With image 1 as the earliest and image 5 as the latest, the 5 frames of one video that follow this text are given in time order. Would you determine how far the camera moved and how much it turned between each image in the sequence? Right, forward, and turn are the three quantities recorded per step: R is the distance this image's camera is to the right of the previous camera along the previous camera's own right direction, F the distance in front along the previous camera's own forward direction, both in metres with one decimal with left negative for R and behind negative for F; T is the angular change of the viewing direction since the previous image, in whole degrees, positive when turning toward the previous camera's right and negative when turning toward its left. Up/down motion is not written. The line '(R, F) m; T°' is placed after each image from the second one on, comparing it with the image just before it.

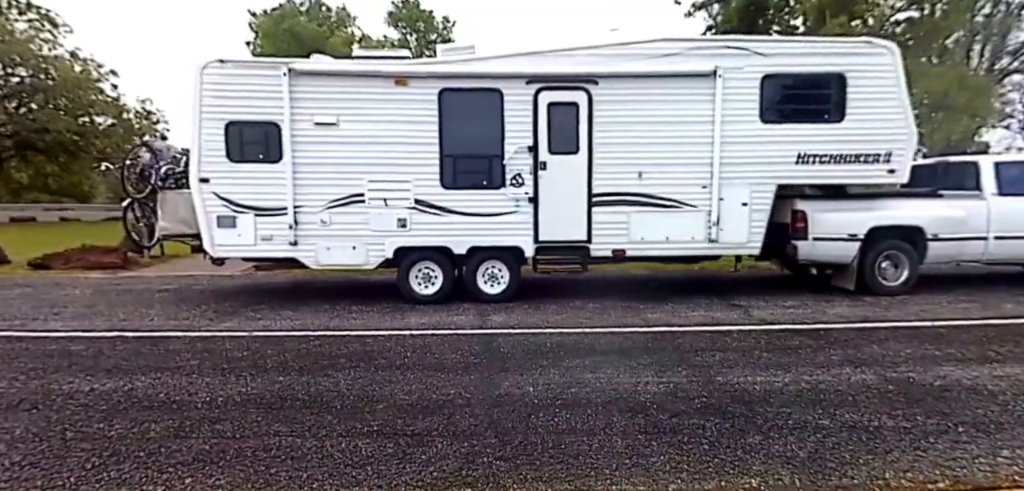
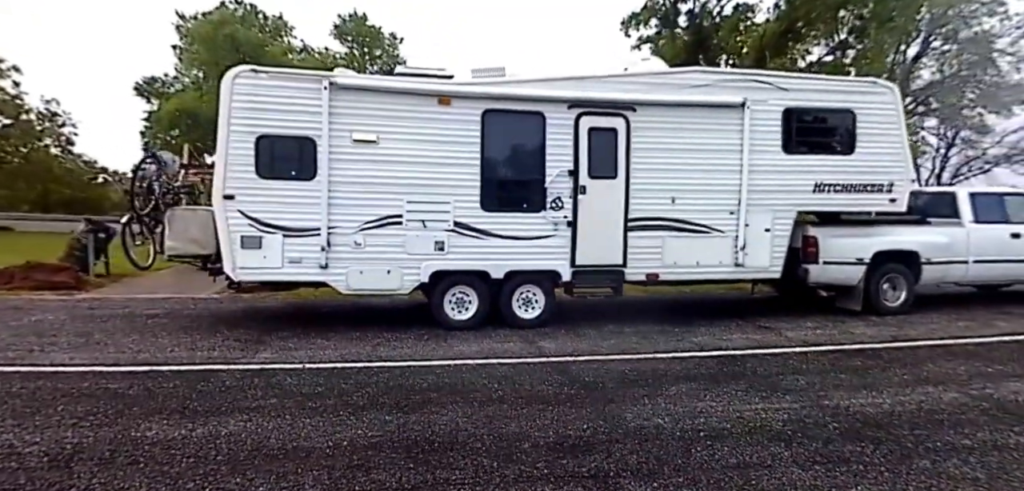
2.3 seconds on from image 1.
(-1.5, +0.3) m; +9°
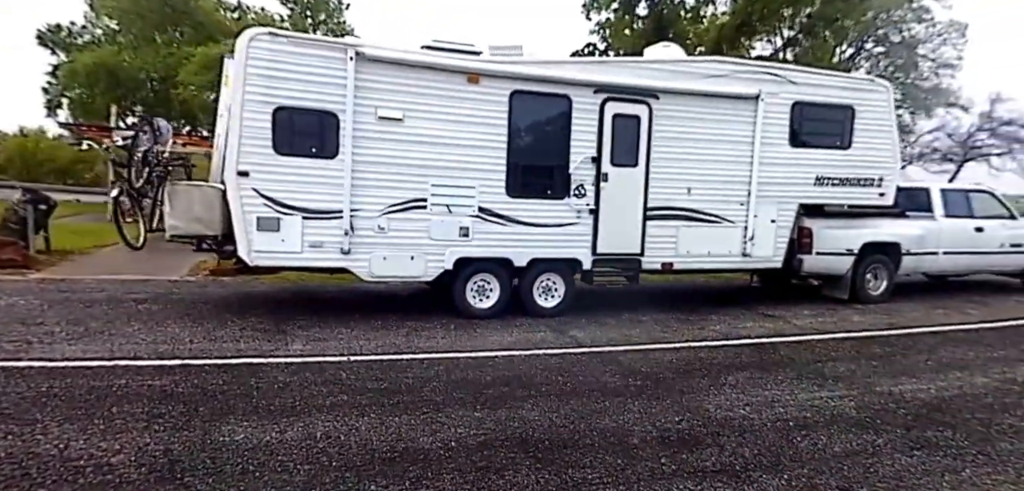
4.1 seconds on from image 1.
(-1.1, +0.2) m; +7°
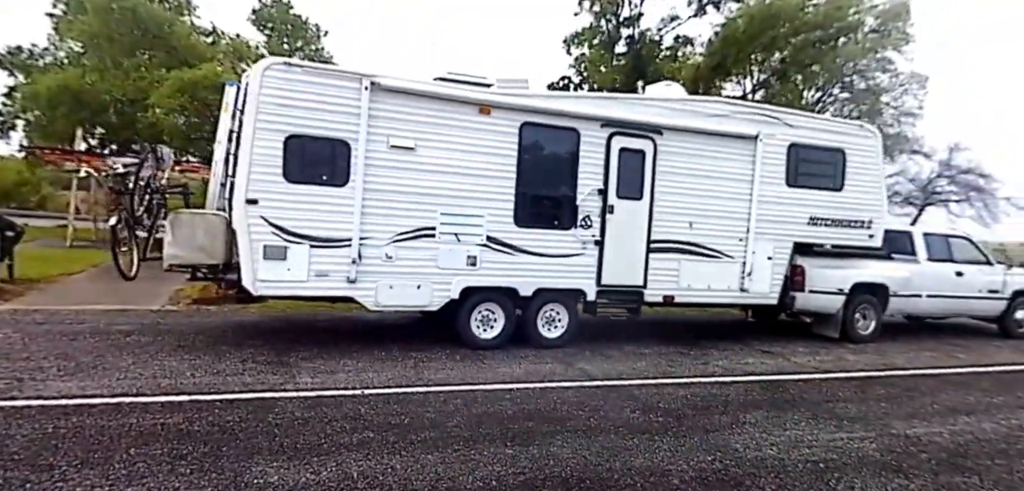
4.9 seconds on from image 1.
(-0.5, +0.1) m; +3°
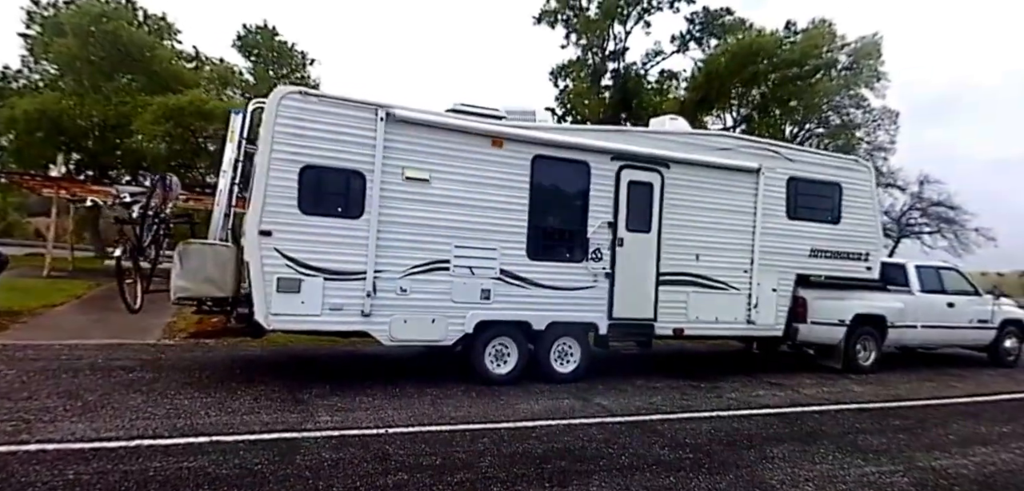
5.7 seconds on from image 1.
(-0.4, 0.0) m; +2°
